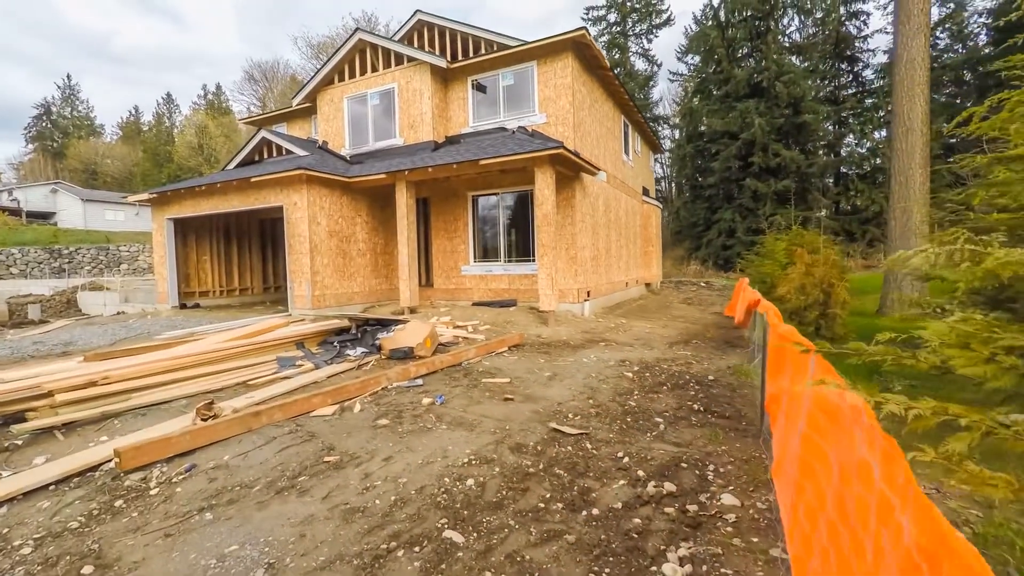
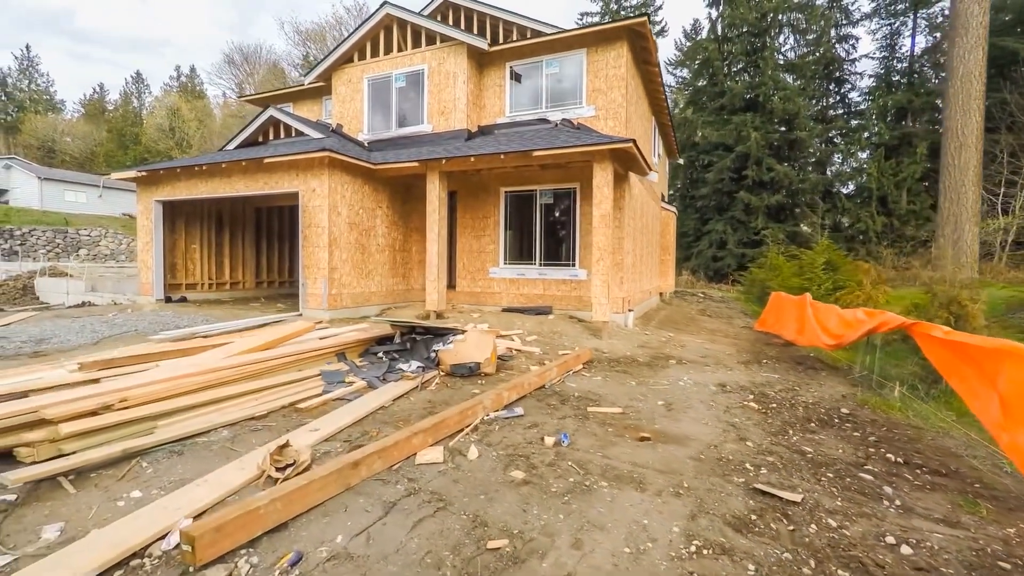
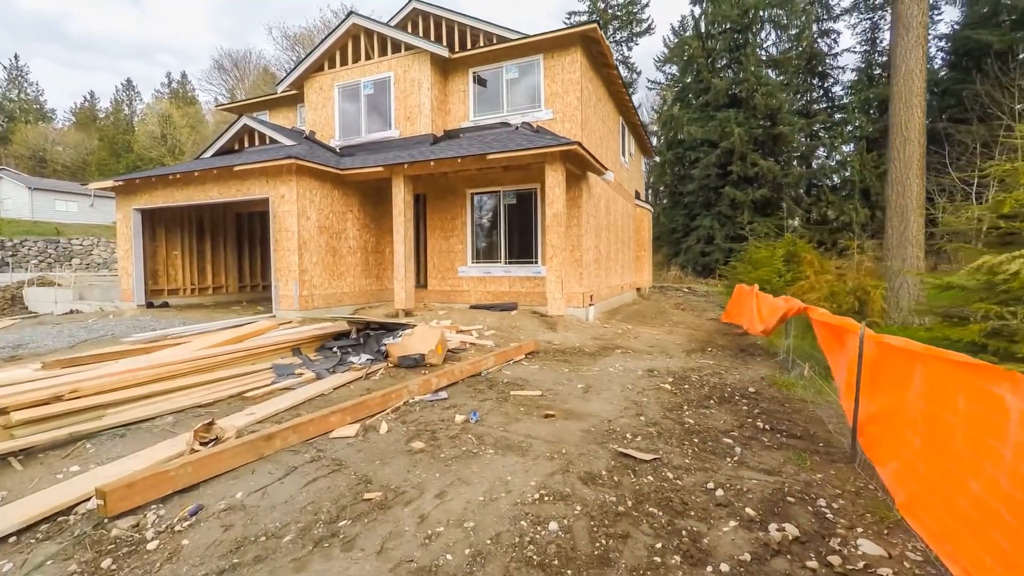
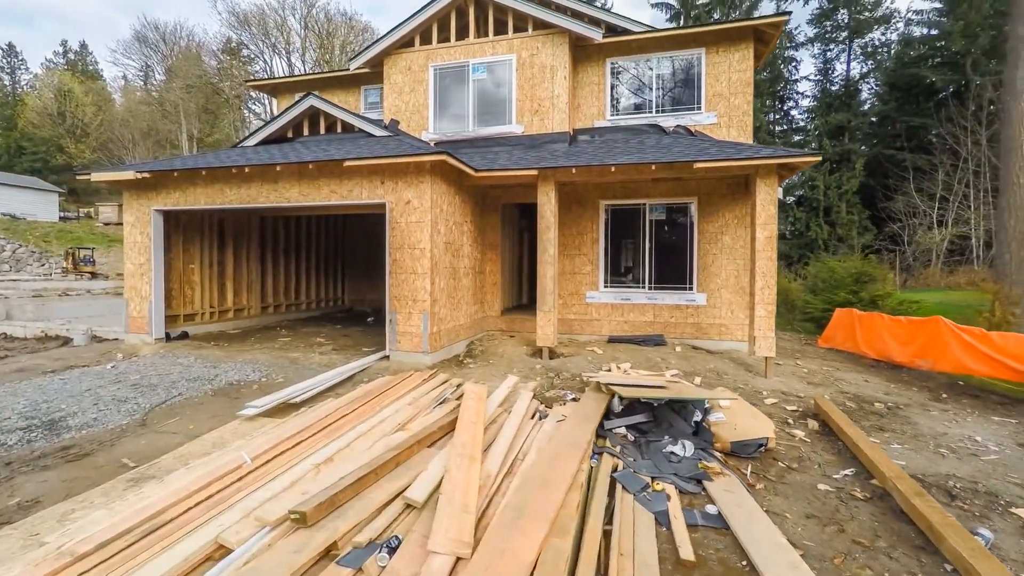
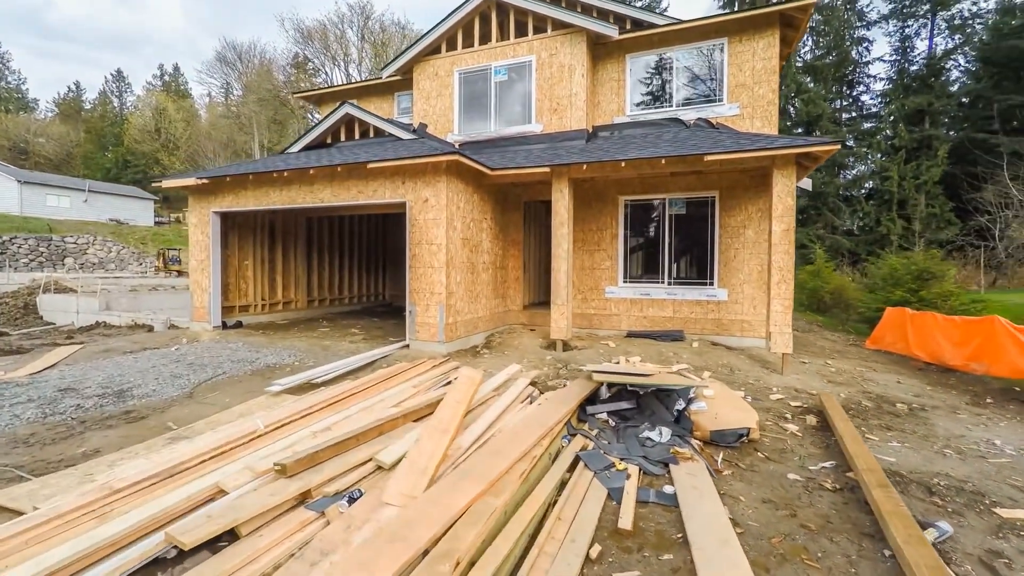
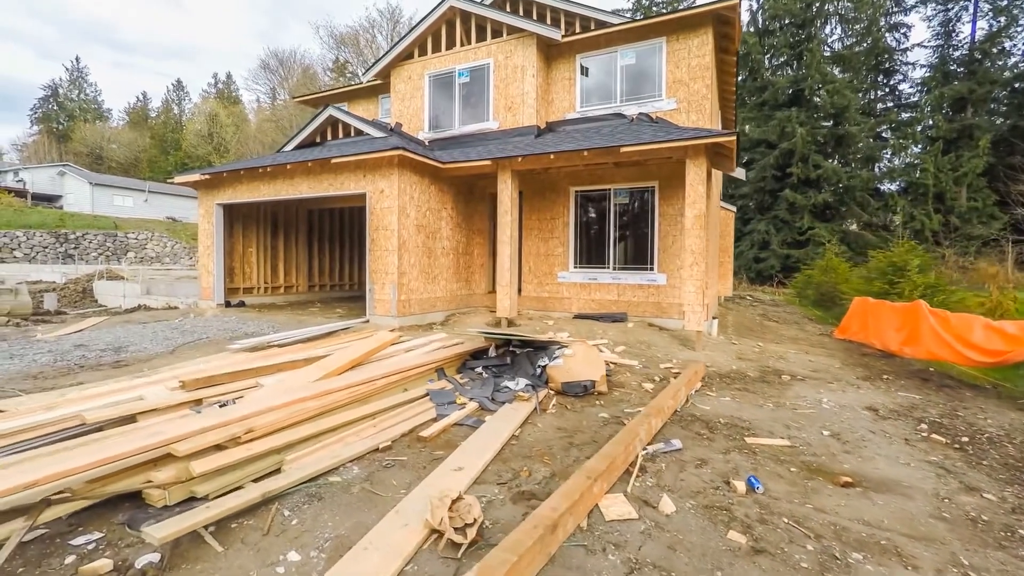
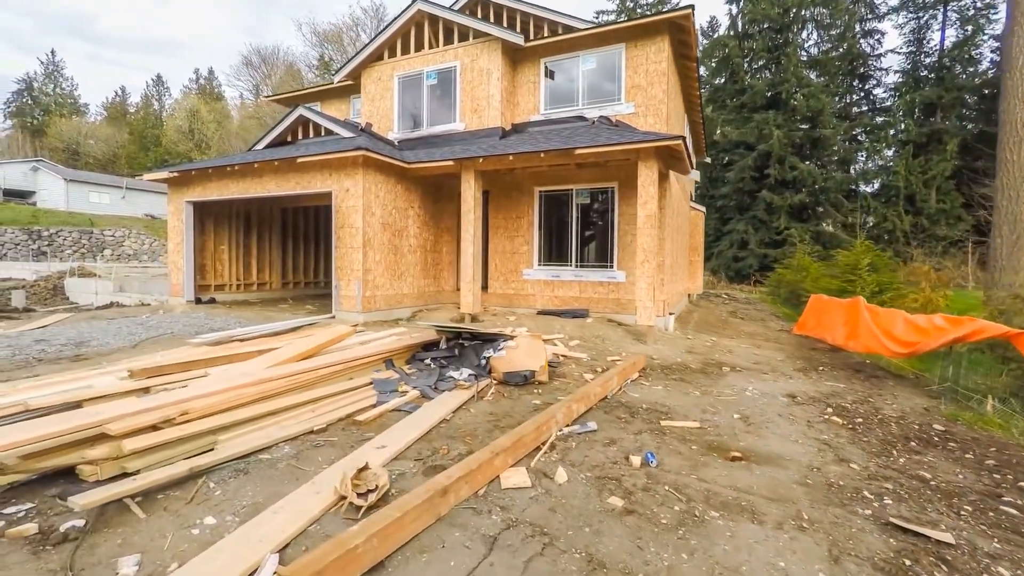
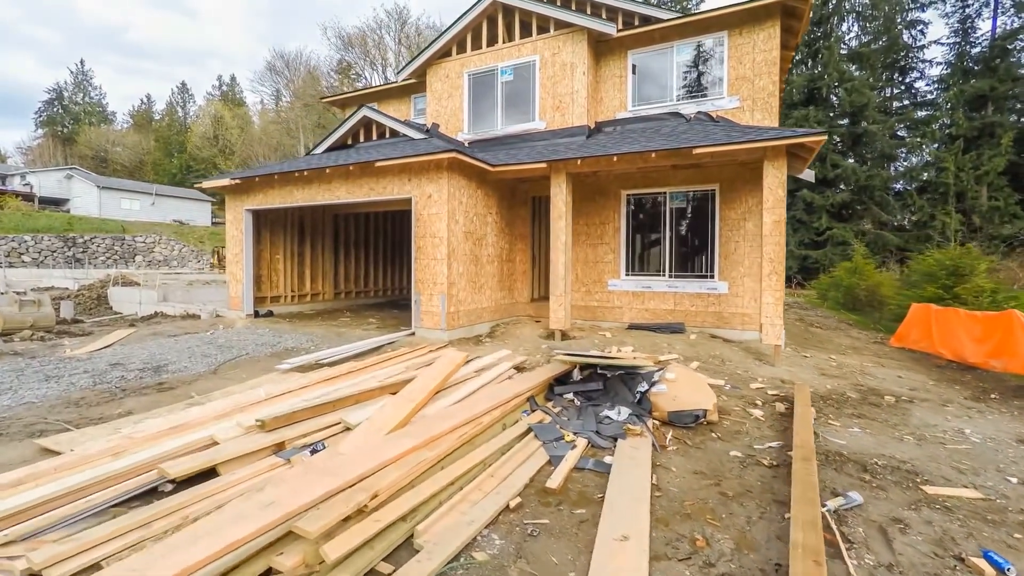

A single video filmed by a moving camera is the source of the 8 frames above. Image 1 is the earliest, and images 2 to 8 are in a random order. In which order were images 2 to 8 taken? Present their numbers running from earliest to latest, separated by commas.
3, 2, 7, 6, 8, 5, 4
